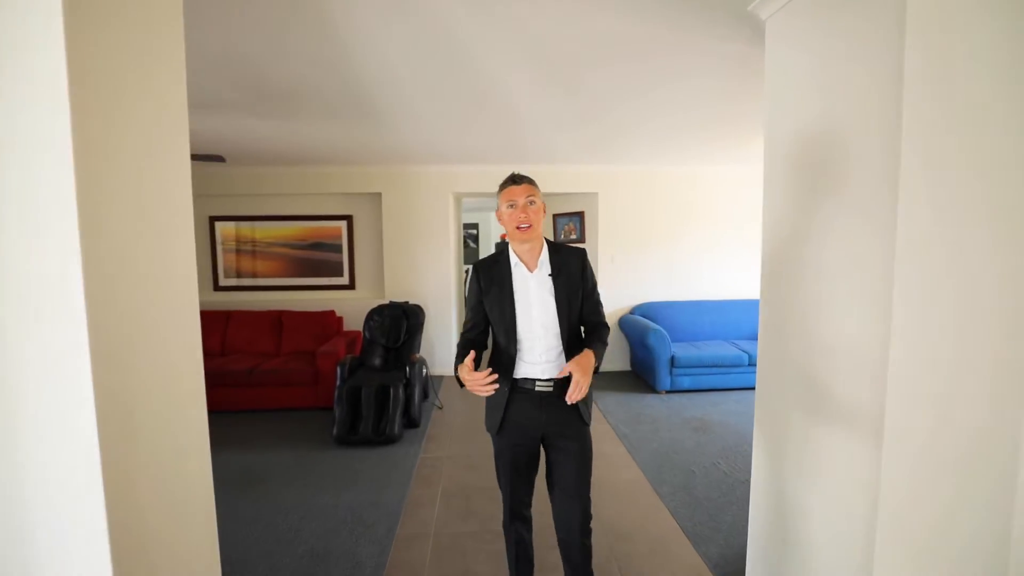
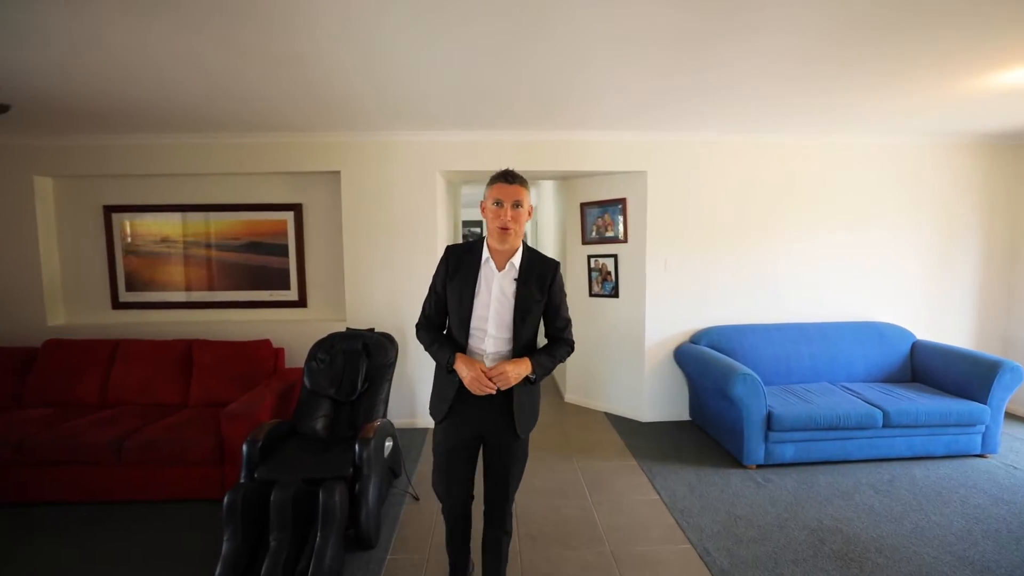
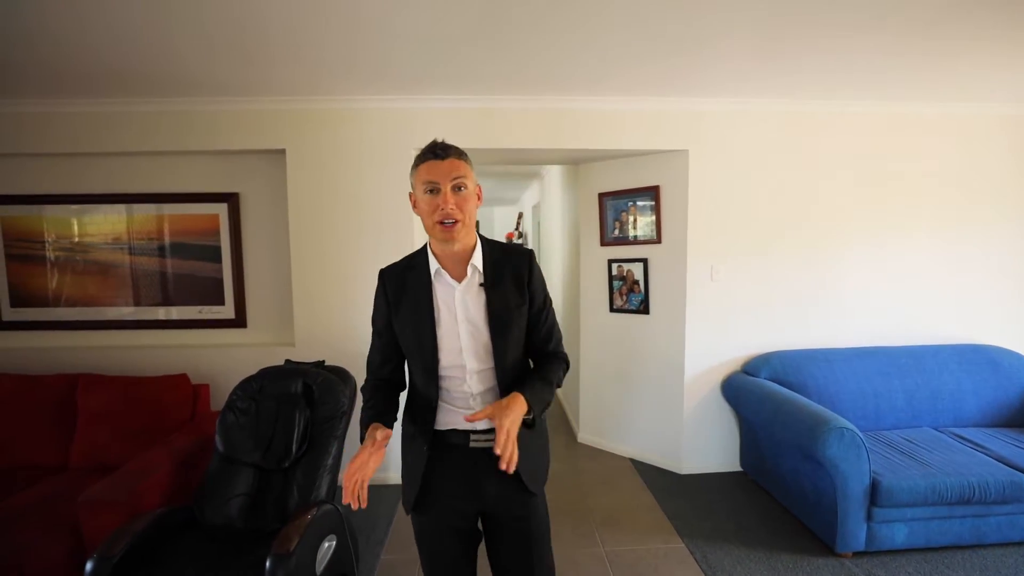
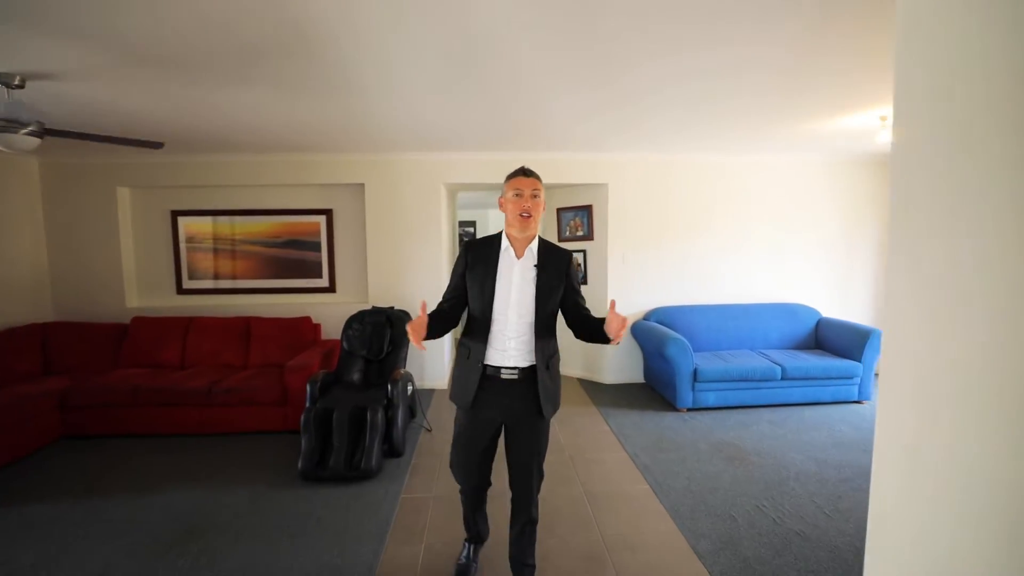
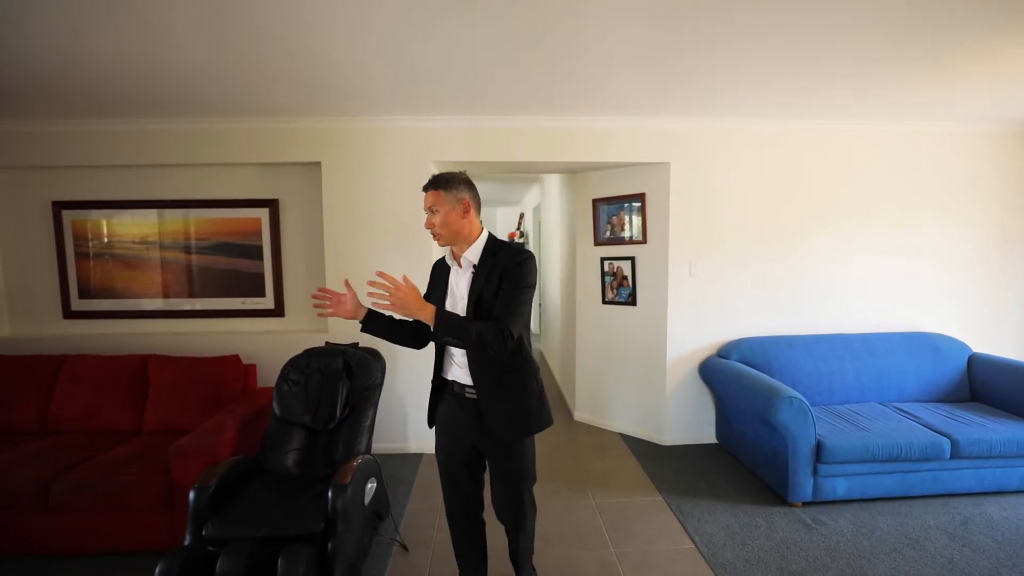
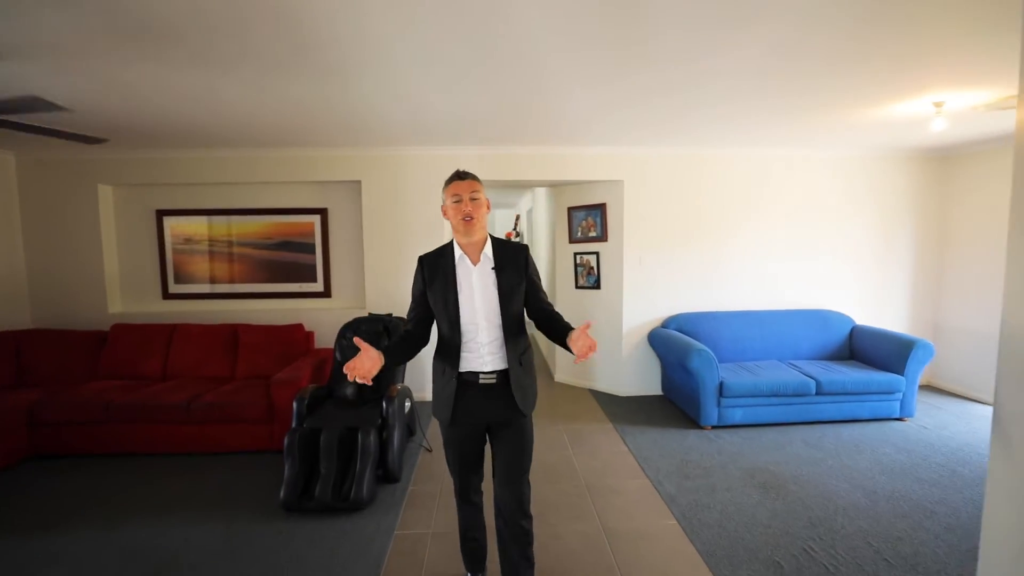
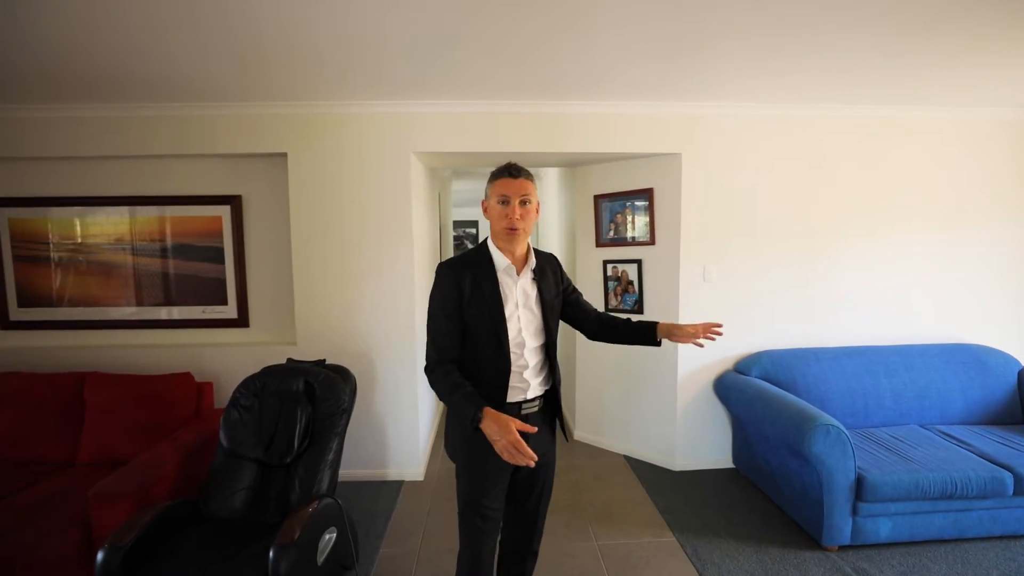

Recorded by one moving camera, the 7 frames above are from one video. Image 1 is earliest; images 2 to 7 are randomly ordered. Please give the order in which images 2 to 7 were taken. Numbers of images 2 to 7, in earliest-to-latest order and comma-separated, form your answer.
4, 6, 2, 5, 7, 3
